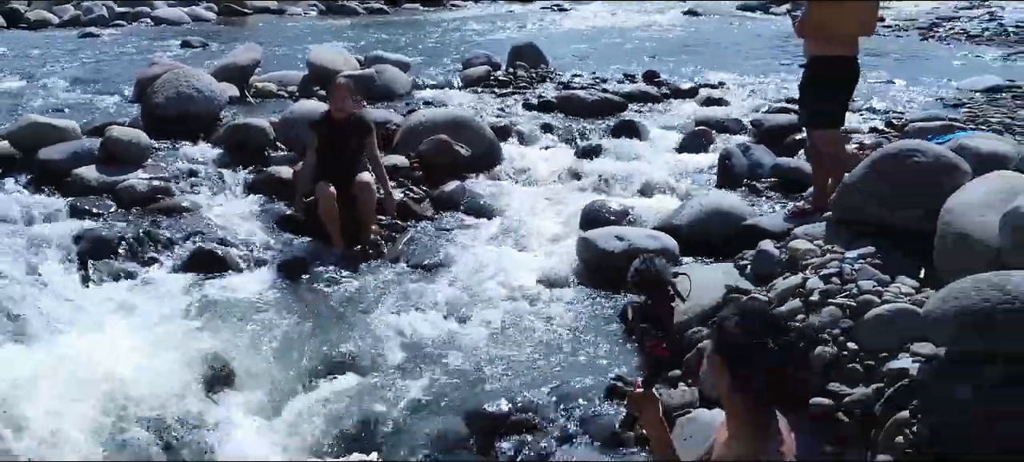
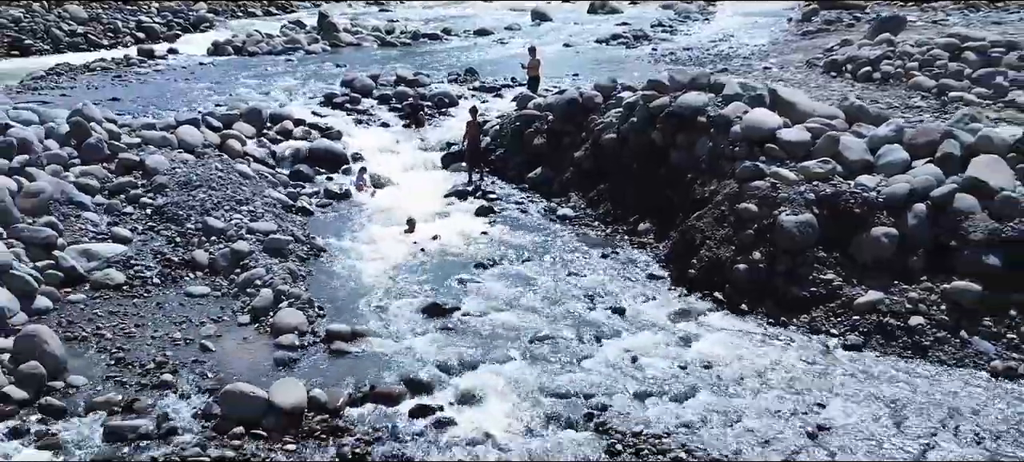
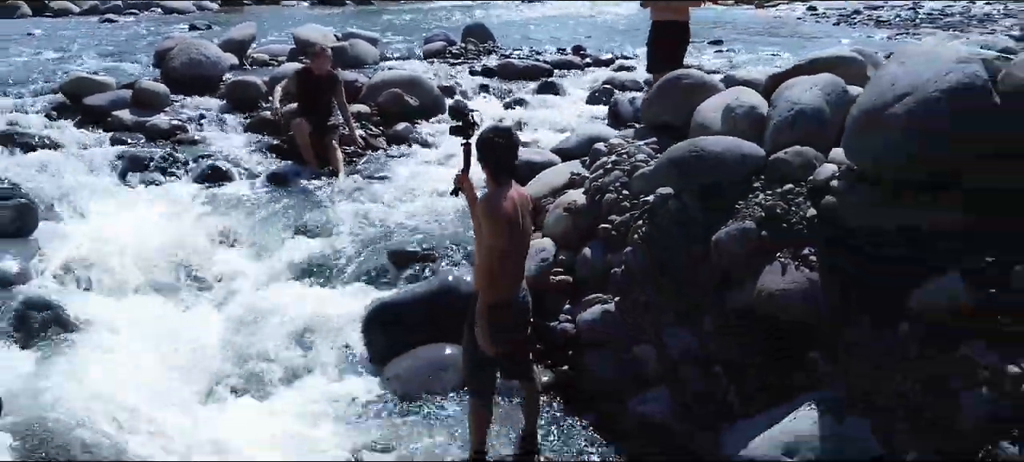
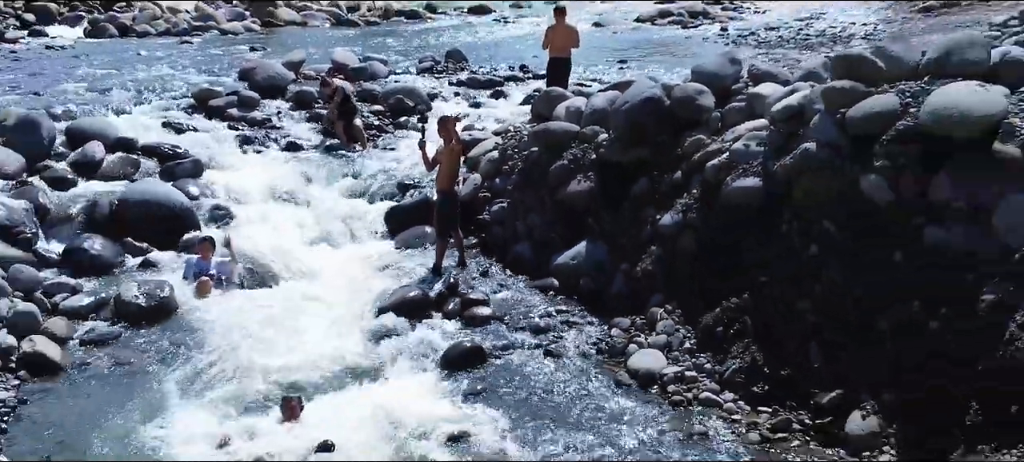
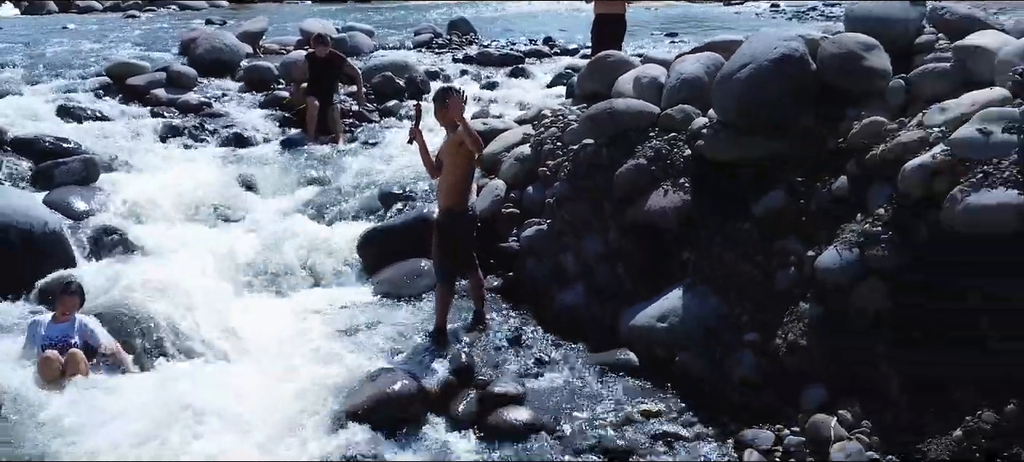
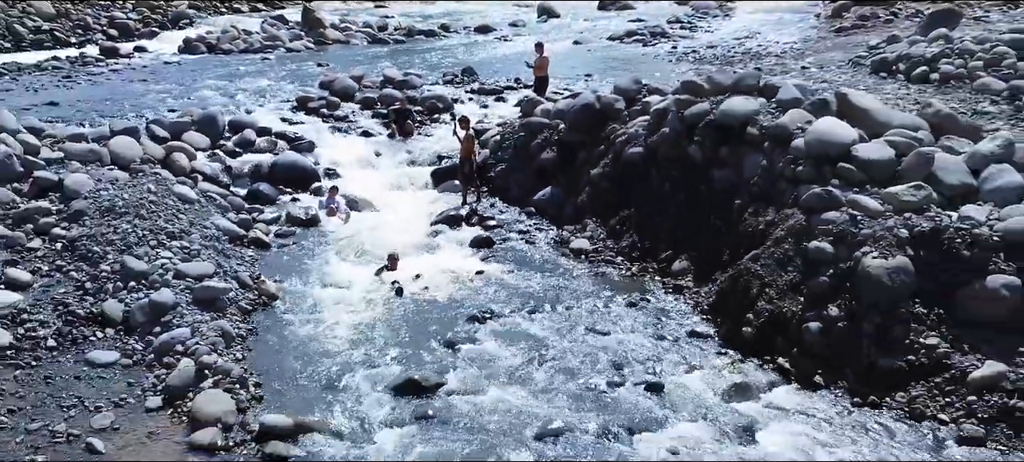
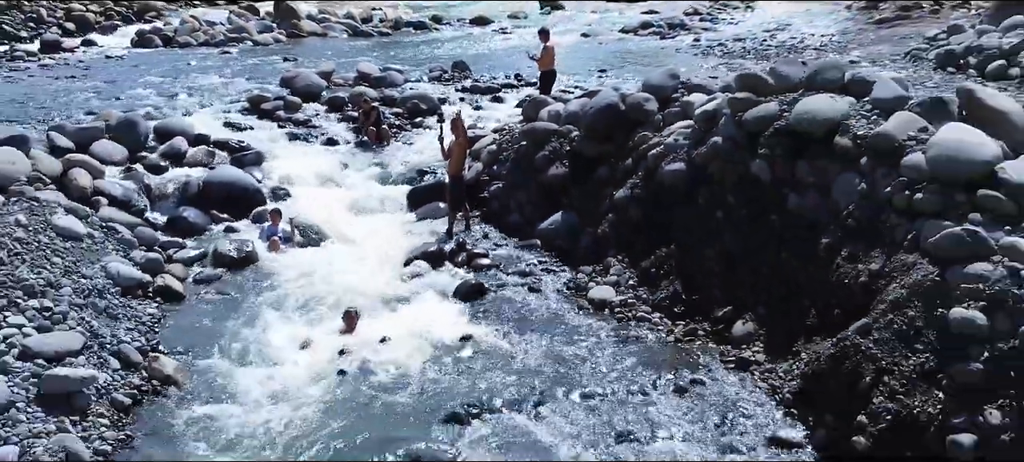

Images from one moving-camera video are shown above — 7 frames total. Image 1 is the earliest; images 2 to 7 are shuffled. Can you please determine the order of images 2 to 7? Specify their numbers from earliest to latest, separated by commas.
3, 5, 4, 7, 6, 2
